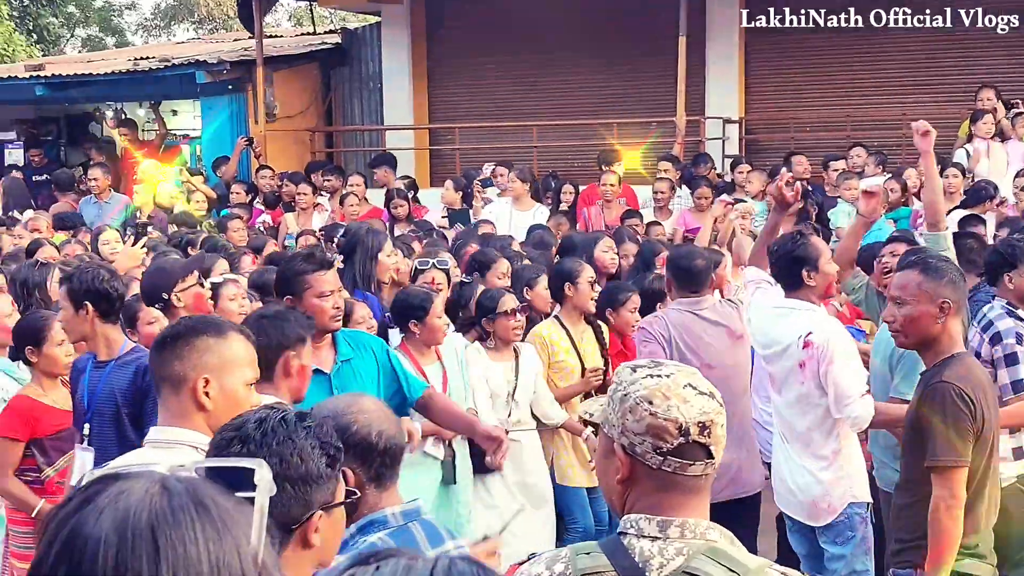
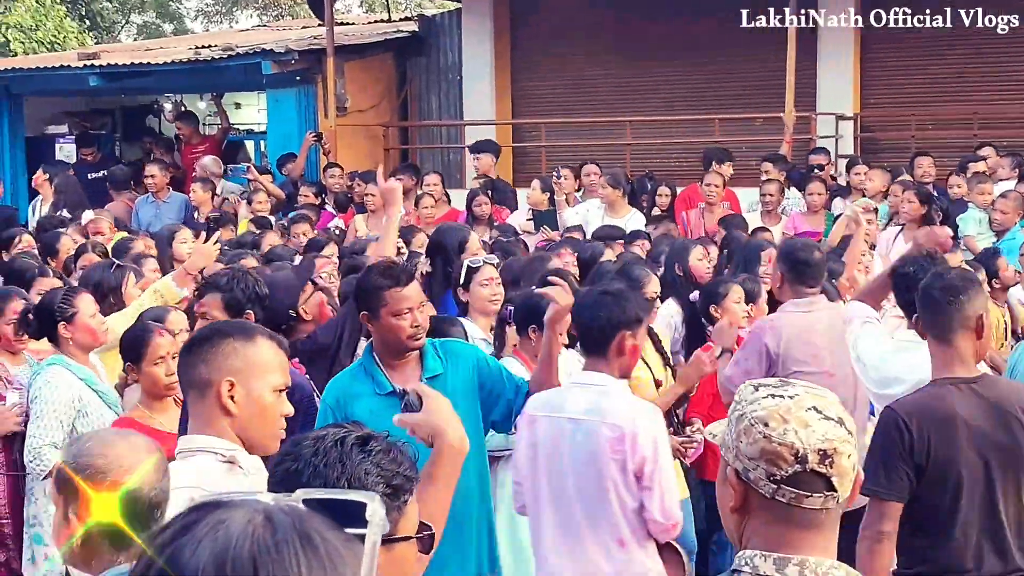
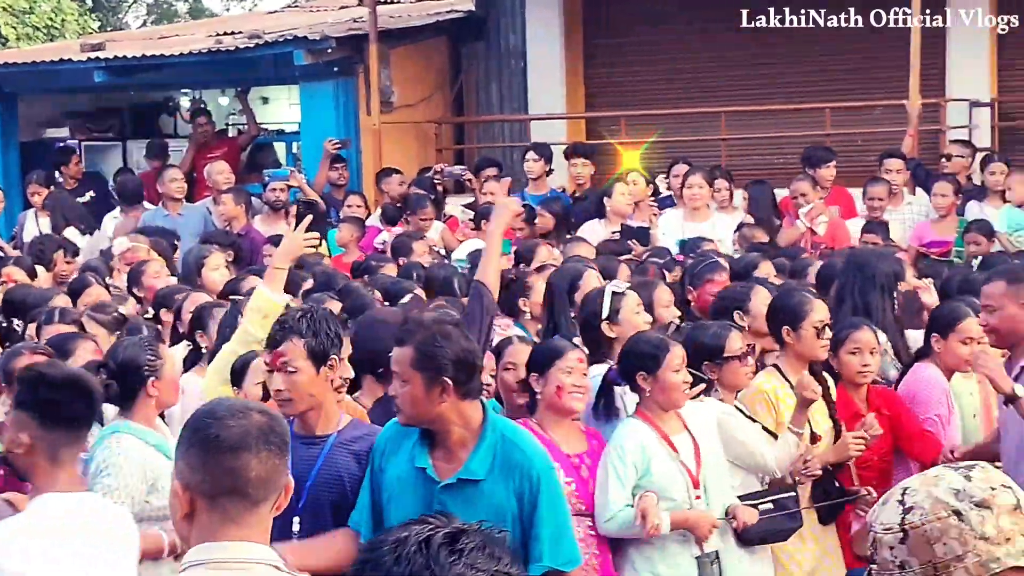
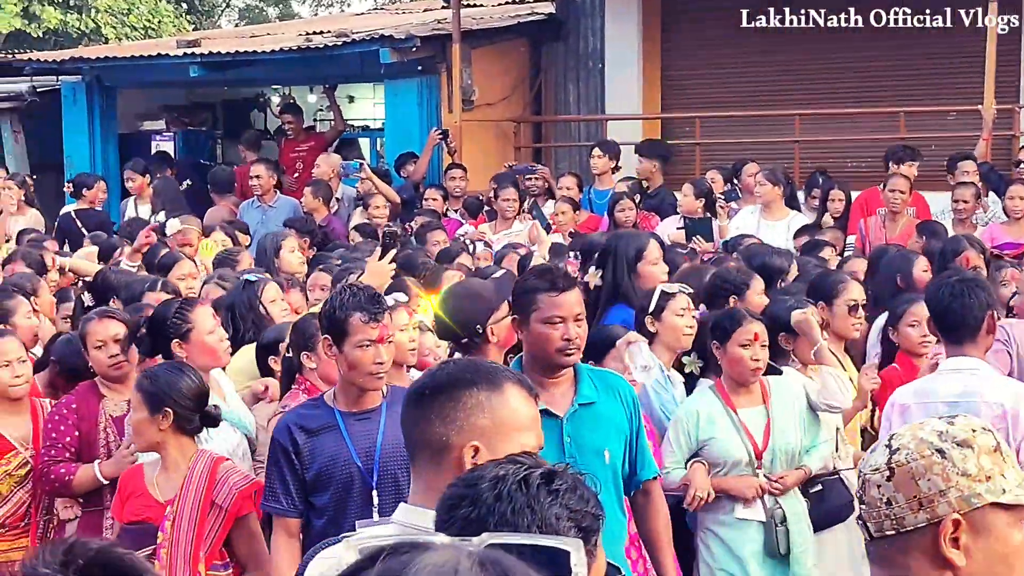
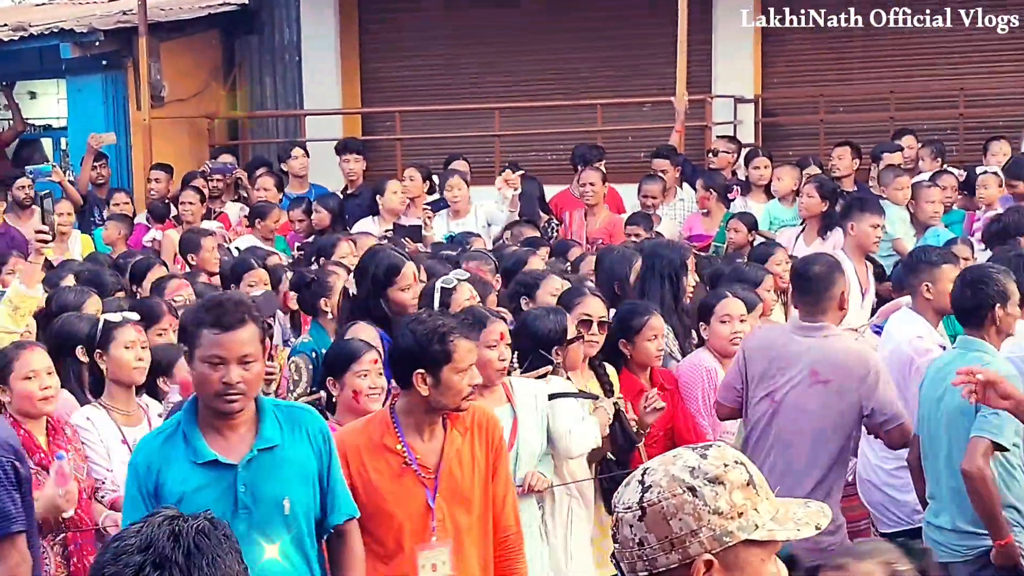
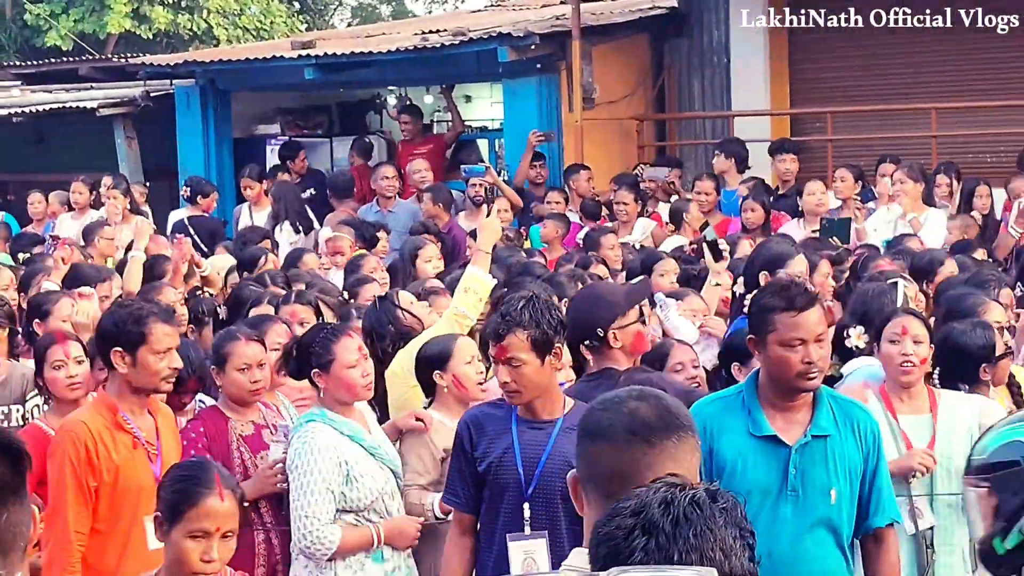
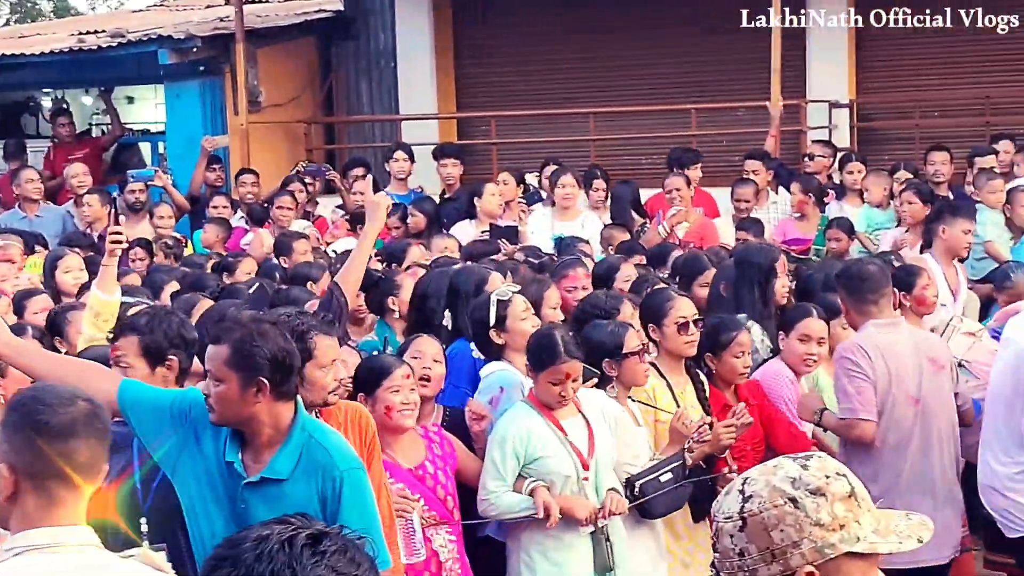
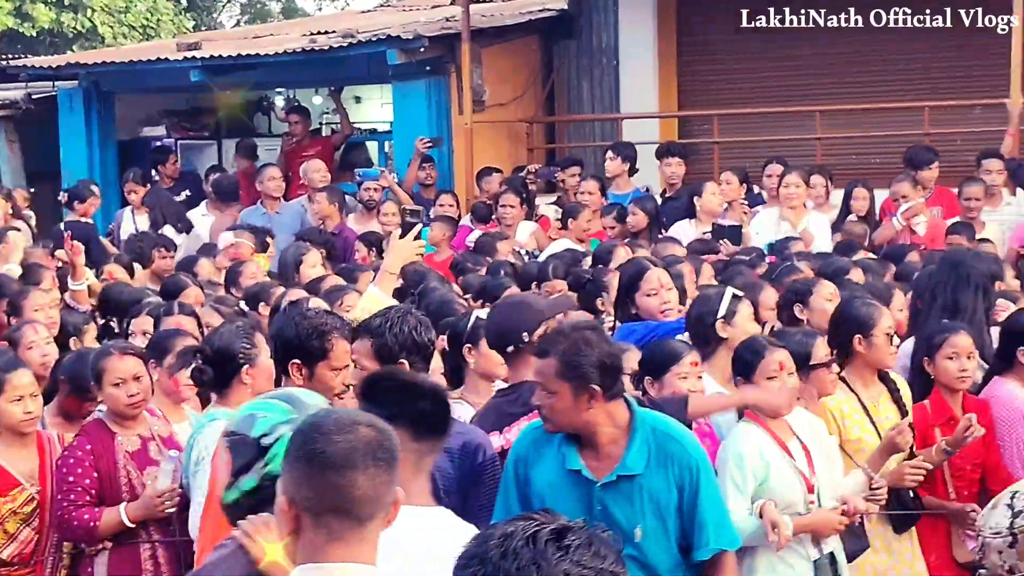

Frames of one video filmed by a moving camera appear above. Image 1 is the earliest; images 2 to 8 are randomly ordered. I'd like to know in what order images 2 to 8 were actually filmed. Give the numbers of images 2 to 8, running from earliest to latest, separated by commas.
2, 4, 6, 8, 3, 7, 5
